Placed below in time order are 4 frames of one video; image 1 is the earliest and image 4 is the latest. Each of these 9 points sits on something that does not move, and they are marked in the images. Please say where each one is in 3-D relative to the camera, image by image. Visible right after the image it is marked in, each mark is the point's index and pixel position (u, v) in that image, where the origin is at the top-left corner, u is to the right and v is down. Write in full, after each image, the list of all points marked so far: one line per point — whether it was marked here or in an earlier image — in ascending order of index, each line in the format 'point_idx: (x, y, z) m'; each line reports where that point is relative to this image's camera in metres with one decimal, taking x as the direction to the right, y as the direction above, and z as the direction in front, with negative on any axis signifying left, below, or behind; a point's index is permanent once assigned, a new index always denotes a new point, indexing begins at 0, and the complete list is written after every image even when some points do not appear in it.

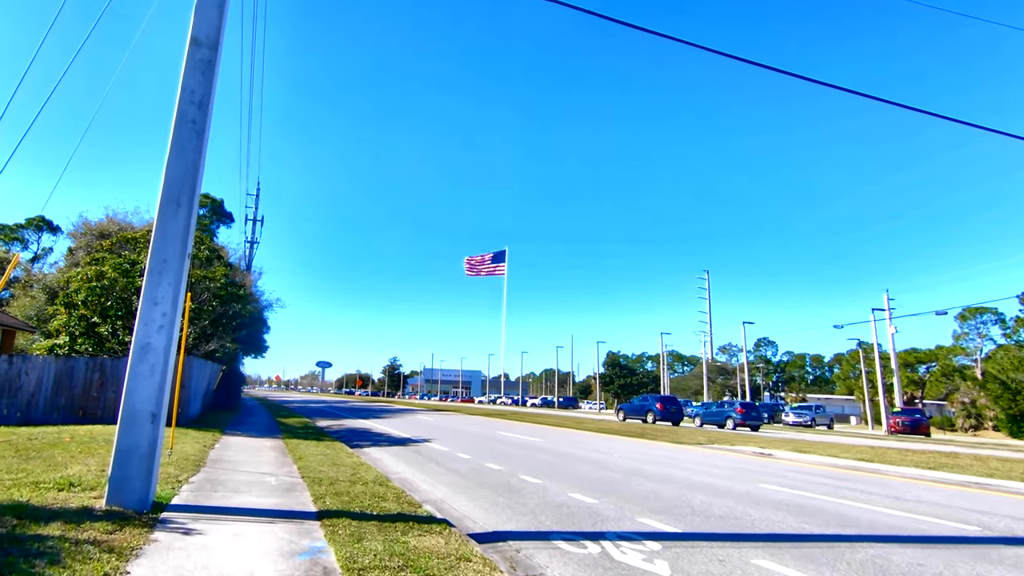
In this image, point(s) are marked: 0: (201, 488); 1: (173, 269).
0: (-3.8, -2.5, +7.5) m
1: (-3.7, +0.2, +6.7) m
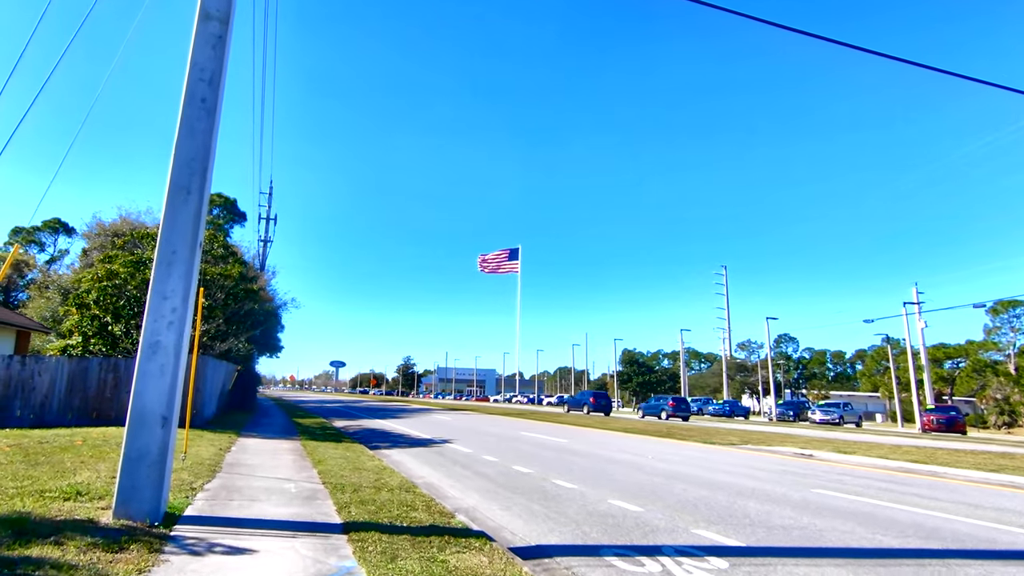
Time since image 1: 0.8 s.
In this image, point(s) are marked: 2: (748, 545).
0: (-3.4, -2.4, +7.0) m
1: (-3.3, +0.3, +6.1) m
2: (+2.4, -2.6, +6.3) m
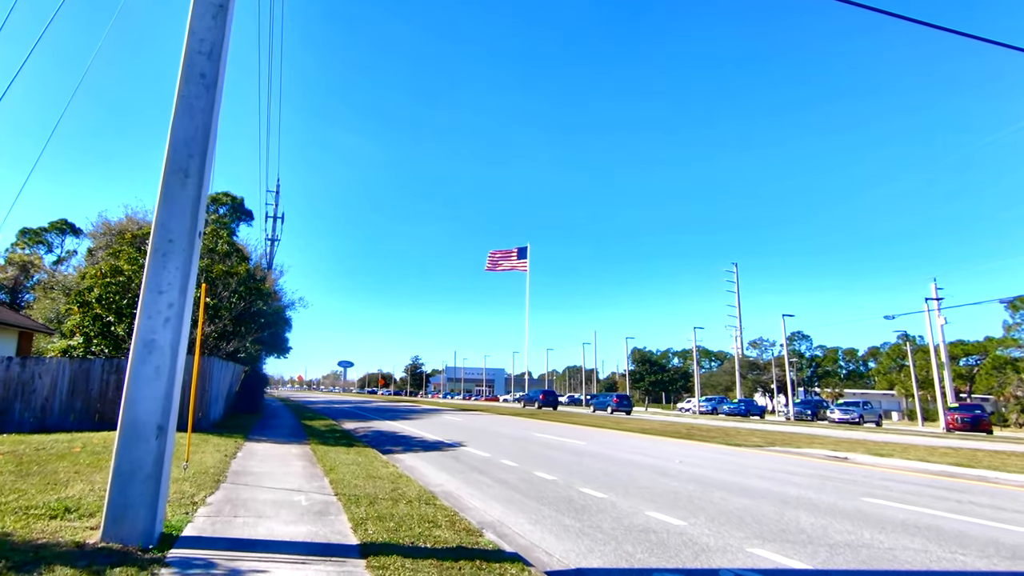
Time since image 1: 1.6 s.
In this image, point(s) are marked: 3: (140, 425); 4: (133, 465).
0: (-3.0, -2.3, +6.3) m
1: (-3.0, +0.4, +5.5) m
2: (+2.8, -2.6, +5.6) m
3: (-3.1, -1.1, +5.1) m
4: (-3.1, -1.5, +5.0) m
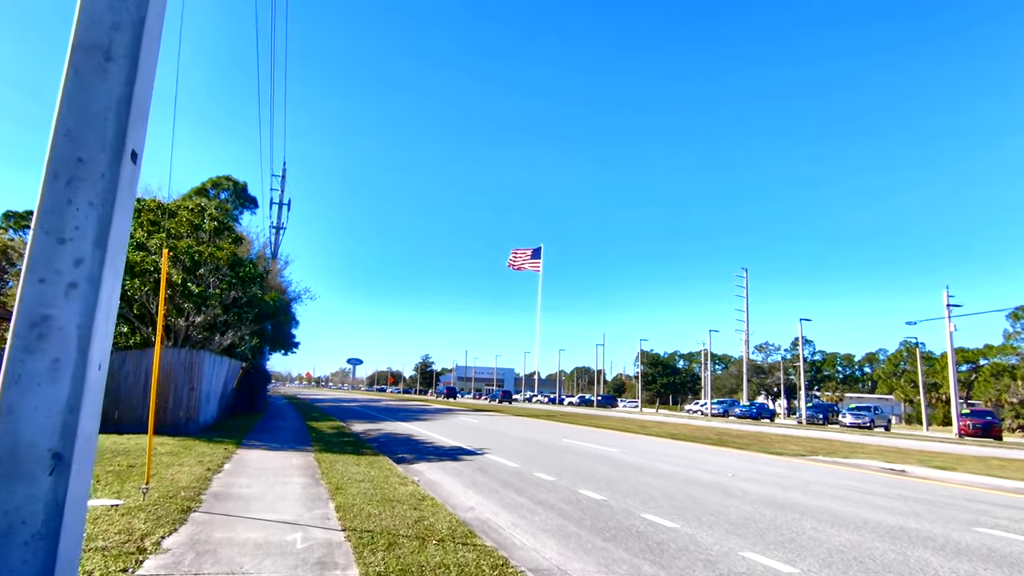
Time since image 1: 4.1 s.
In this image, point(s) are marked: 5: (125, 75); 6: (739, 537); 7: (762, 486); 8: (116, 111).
0: (-2.4, -2.0, +4.4) m
1: (-2.4, +0.7, +3.6) m
2: (+3.4, -2.3, +3.6) m
3: (-2.5, -0.8, +3.2) m
4: (-2.5, -1.2, +3.2) m
5: (-2.3, +1.3, +3.8) m
6: (+3.1, -3.2, +8.5) m
7: (+5.8, -4.4, +14.3) m
8: (-2.3, +1.1, +3.7) m
